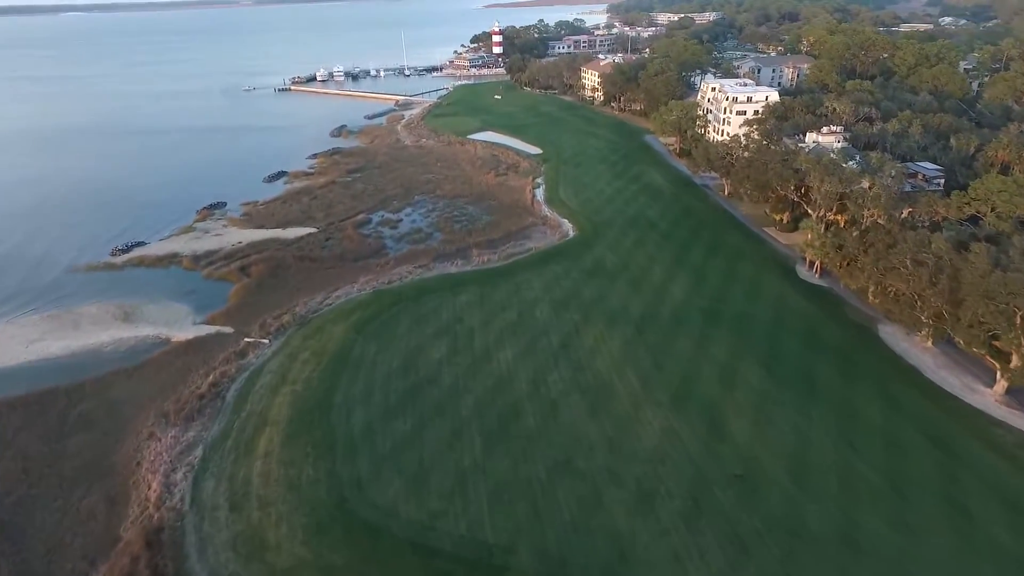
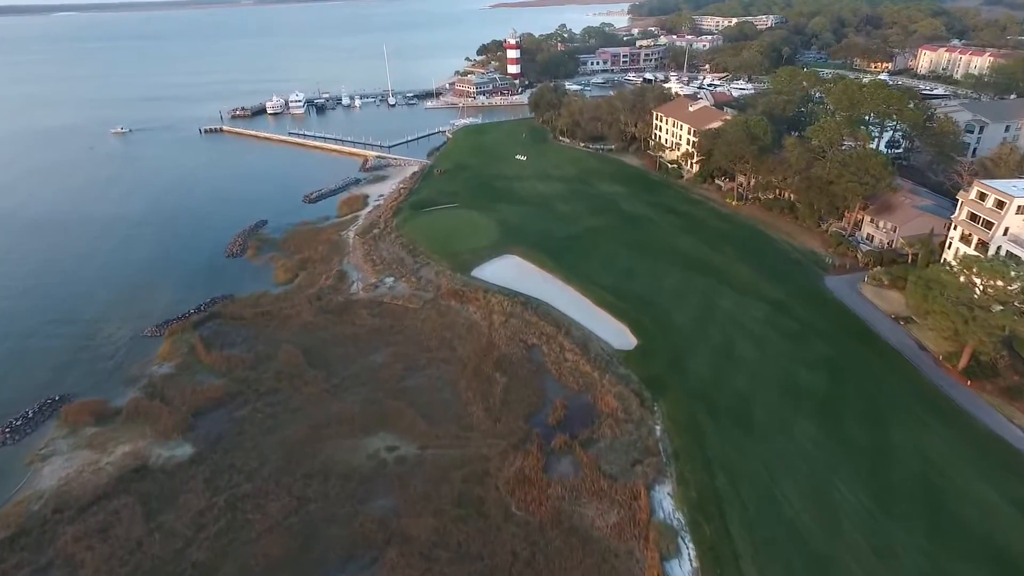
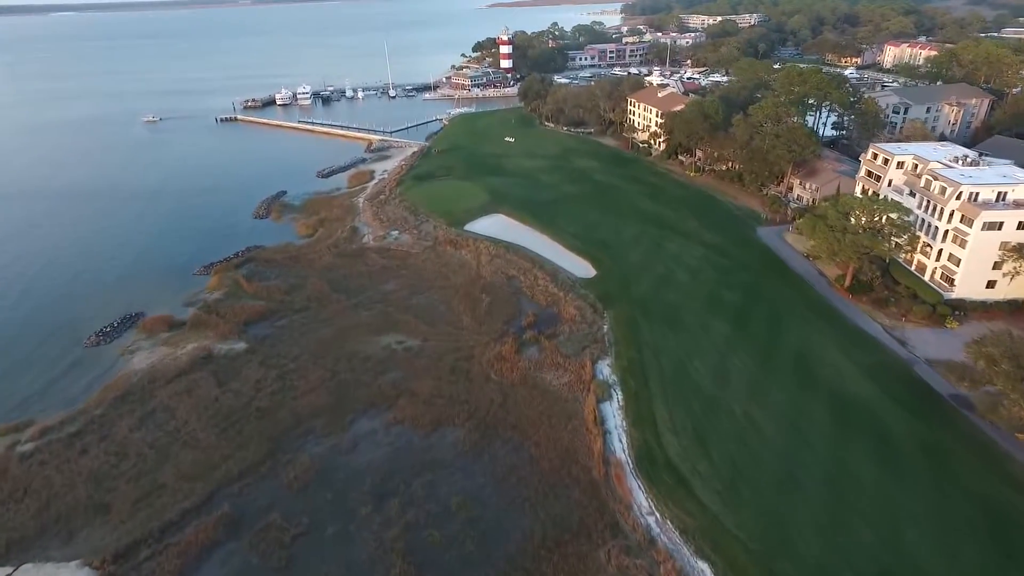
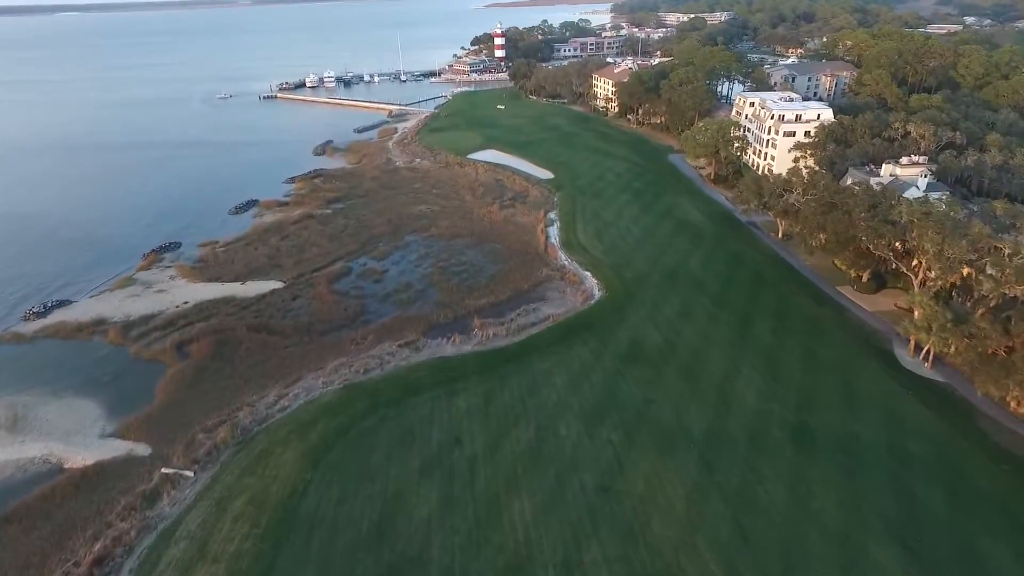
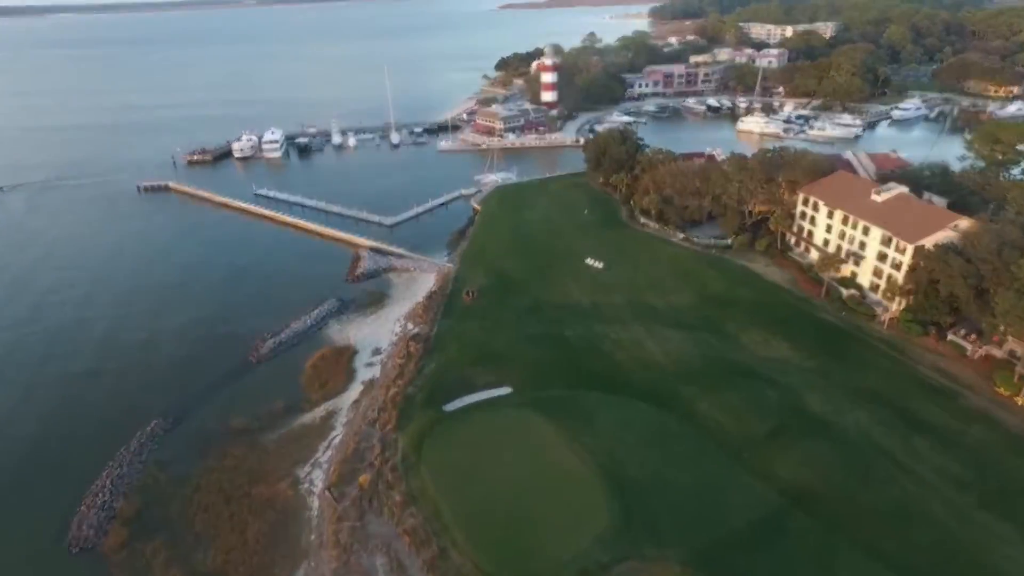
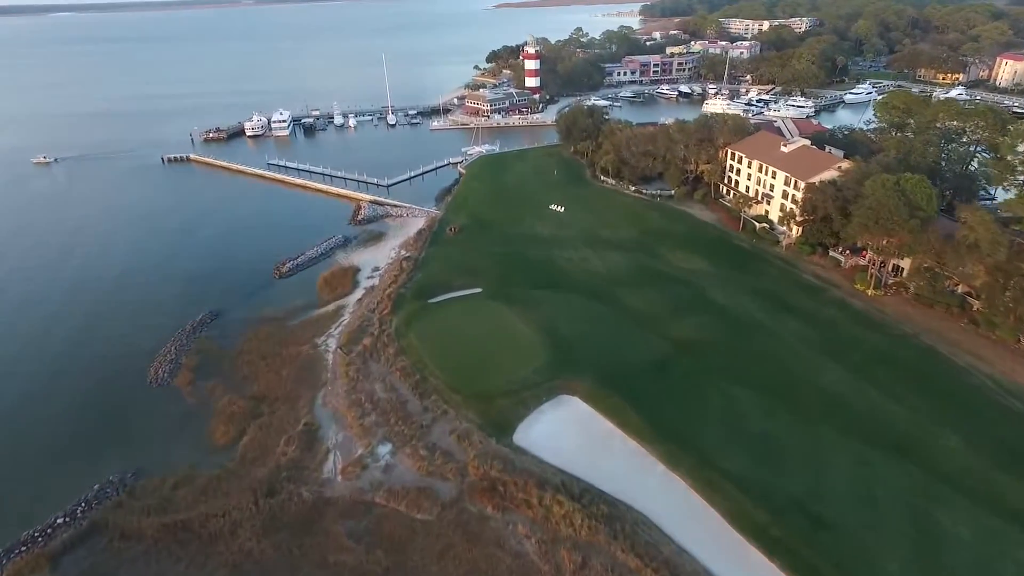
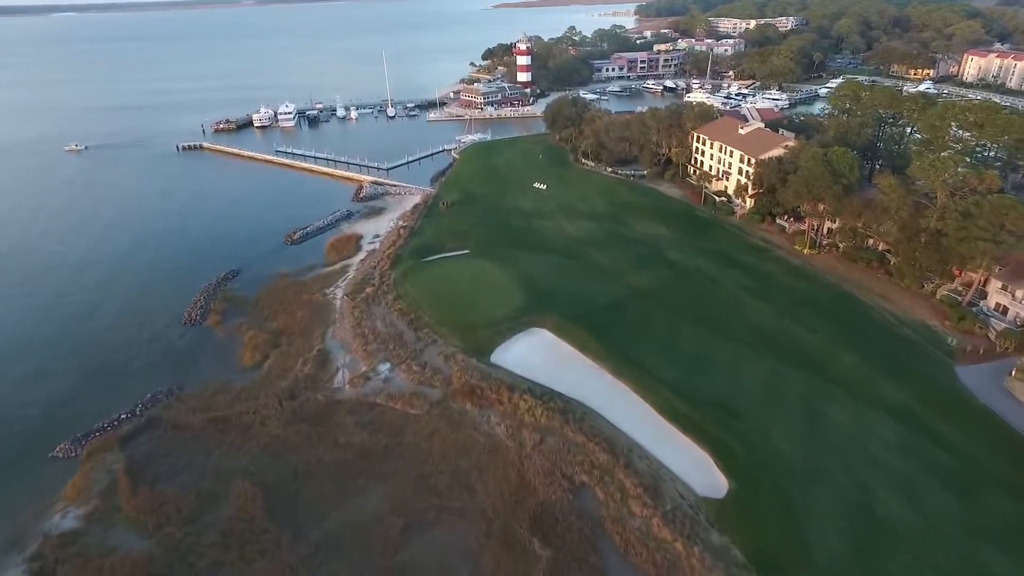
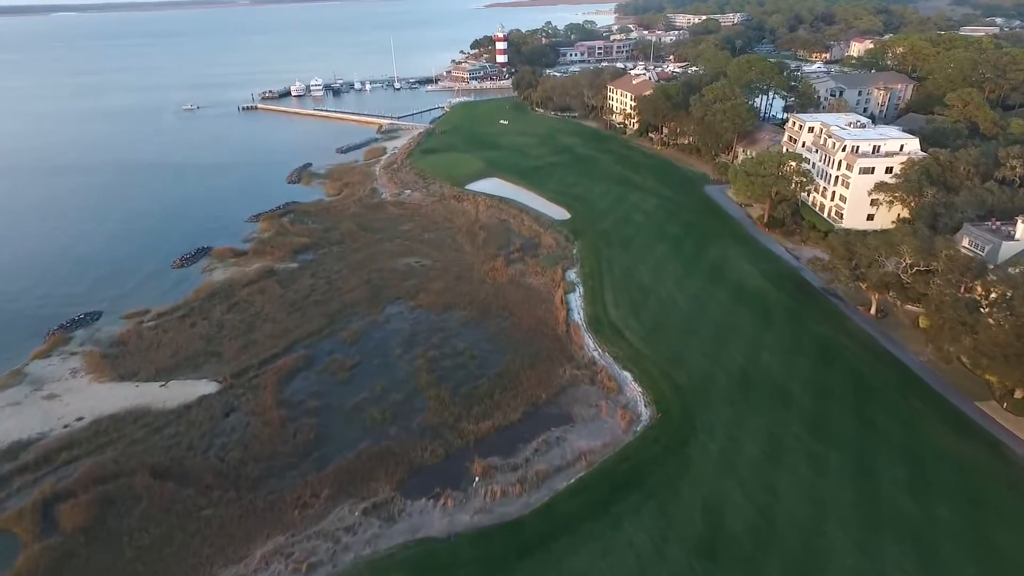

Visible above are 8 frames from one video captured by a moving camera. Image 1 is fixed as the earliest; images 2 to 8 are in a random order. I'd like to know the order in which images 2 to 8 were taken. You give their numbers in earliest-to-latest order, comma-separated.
4, 8, 3, 2, 7, 6, 5
